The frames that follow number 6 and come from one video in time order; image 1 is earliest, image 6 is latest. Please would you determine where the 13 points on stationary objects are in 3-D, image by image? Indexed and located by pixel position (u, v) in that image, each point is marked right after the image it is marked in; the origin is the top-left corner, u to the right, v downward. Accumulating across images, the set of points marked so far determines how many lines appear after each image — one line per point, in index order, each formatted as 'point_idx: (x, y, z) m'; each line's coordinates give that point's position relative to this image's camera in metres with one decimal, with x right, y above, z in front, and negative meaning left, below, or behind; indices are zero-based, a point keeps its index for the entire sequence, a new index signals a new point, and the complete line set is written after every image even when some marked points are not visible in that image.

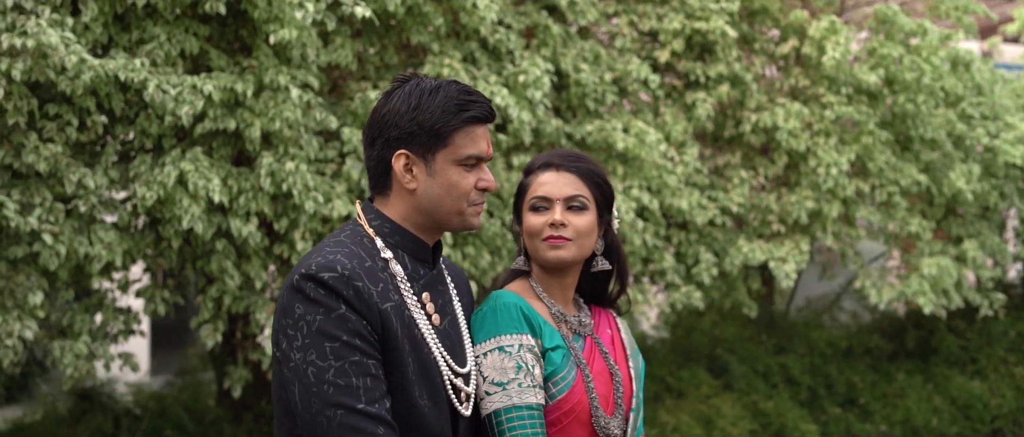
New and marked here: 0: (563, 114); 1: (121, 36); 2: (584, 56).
0: (+0.3, +0.6, +6.5) m
1: (-1.7, +0.8, +4.8) m
2: (+0.4, +1.0, +6.3) m
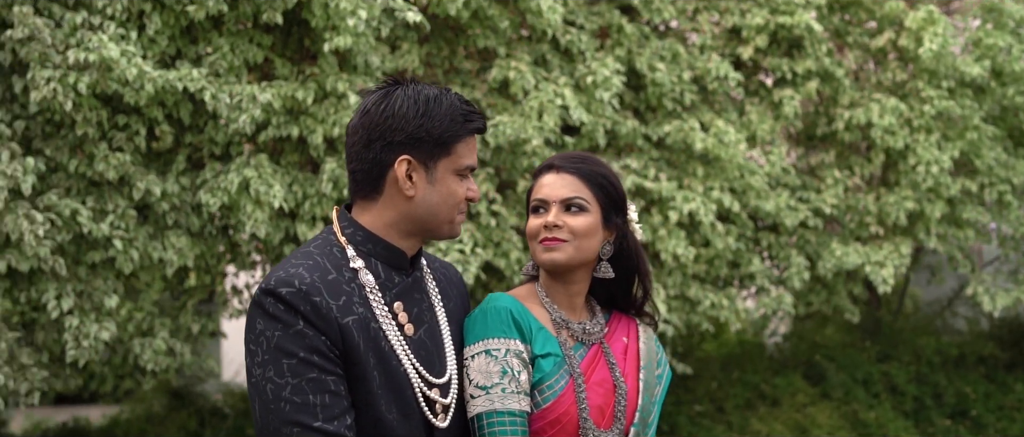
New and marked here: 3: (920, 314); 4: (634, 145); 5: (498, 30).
0: (+0.8, +0.6, +6.4) m
1: (-1.5, +0.8, +5.0) m
2: (+0.9, +1.0, +6.2) m
3: (+3.0, -0.7, +7.9) m
4: (+0.7, +0.4, +6.3) m
5: (-0.1, +1.0, +5.7) m
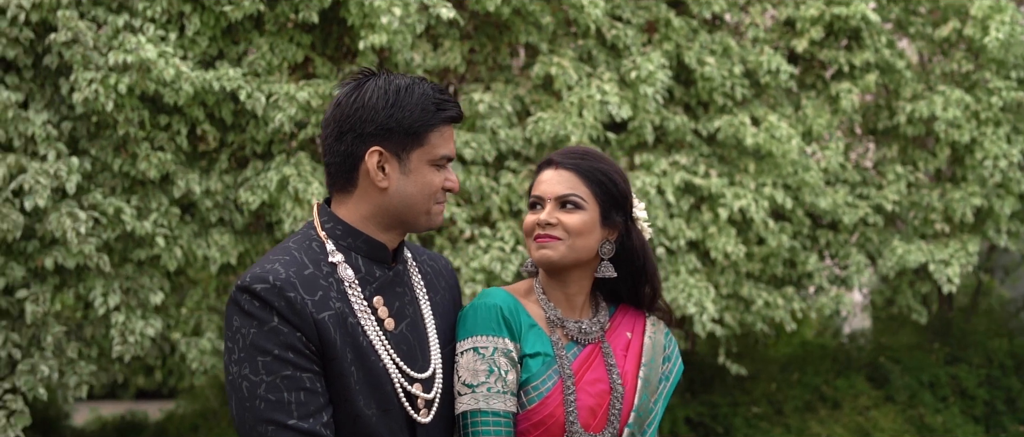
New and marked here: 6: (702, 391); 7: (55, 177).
0: (+1.1, +0.6, +6.3) m
1: (-1.3, +0.8, +5.0) m
2: (+1.1, +1.0, +6.1) m
3: (+3.4, -0.7, +7.6) m
4: (+1.0, +0.4, +6.1) m
5: (+0.2, +1.0, +5.7) m
6: (+1.2, -1.1, +6.9) m
7: (-2.0, +0.2, +4.6) m
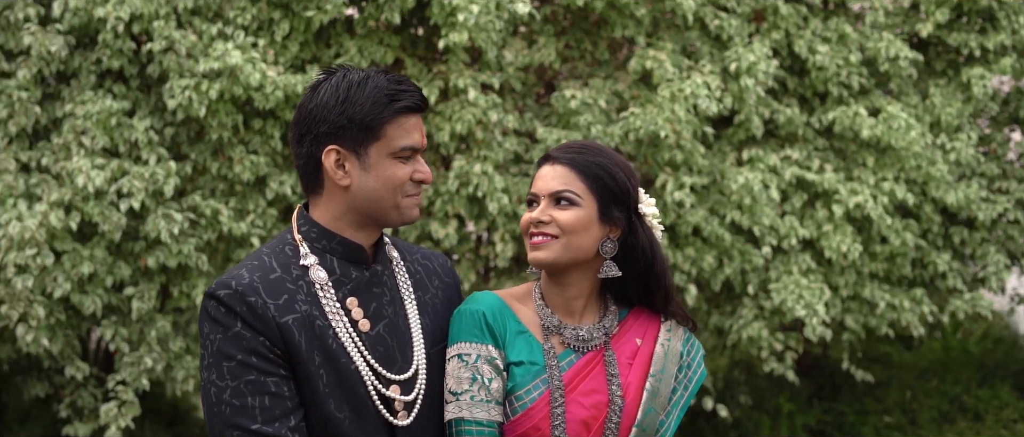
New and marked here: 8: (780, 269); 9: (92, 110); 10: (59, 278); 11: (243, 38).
0: (+1.7, +0.7, +6.0) m
1: (-0.9, +0.8, +5.1) m
2: (+1.7, +1.0, +5.7) m
3: (+4.2, -0.7, +6.8) m
4: (+1.6, +0.5, +5.8) m
5: (+0.7, +1.0, +5.5) m
6: (+2.0, -1.1, +6.6) m
7: (-1.6, +0.2, +4.8) m
8: (+1.4, -0.3, +5.8) m
9: (-1.9, +0.5, +4.7) m
10: (-2.0, -0.3, +4.7) m
11: (-1.2, +0.8, +4.8) m
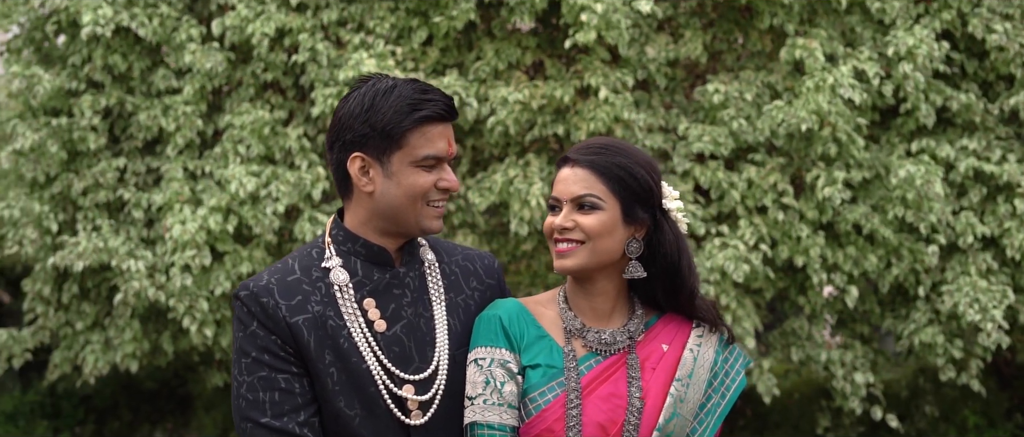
0: (+2.4, +0.7, +5.4) m
1: (-0.2, +0.8, +5.3) m
2: (+2.4, +1.0, +5.2) m
3: (+5.1, -0.6, +5.7) m
4: (+2.3, +0.5, +5.3) m
5: (+1.4, +1.0, +5.3) m
6: (+2.9, -1.1, +6.0) m
7: (-1.0, +0.2, +5.1) m
8: (+2.2, -0.3, +5.3) m
9: (-1.3, +0.5, +5.1) m
10: (-1.4, -0.3, +5.1) m
11: (-0.6, +0.8, +5.0) m
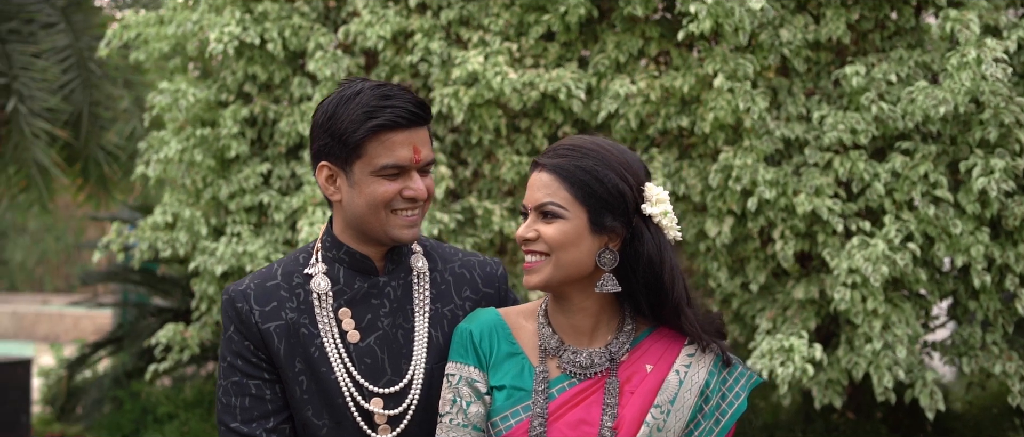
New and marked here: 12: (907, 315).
0: (+3.0, +0.7, +4.6) m
1: (+0.3, +0.8, +5.1) m
2: (+2.9, +1.0, +4.4) m
3: (+5.7, -0.5, +4.1) m
4: (+2.8, +0.5, +4.5) m
5: (+1.9, +1.1, +4.7) m
6: (+3.6, -1.0, +5.0) m
7: (-0.4, +0.2, +5.1) m
8: (+2.7, -0.2, +4.5) m
9: (-0.7, +0.5, +5.2) m
10: (-0.8, -0.3, +5.2) m
11: (-0.1, +0.8, +5.0) m
12: (+1.8, -0.4, +4.8) m
